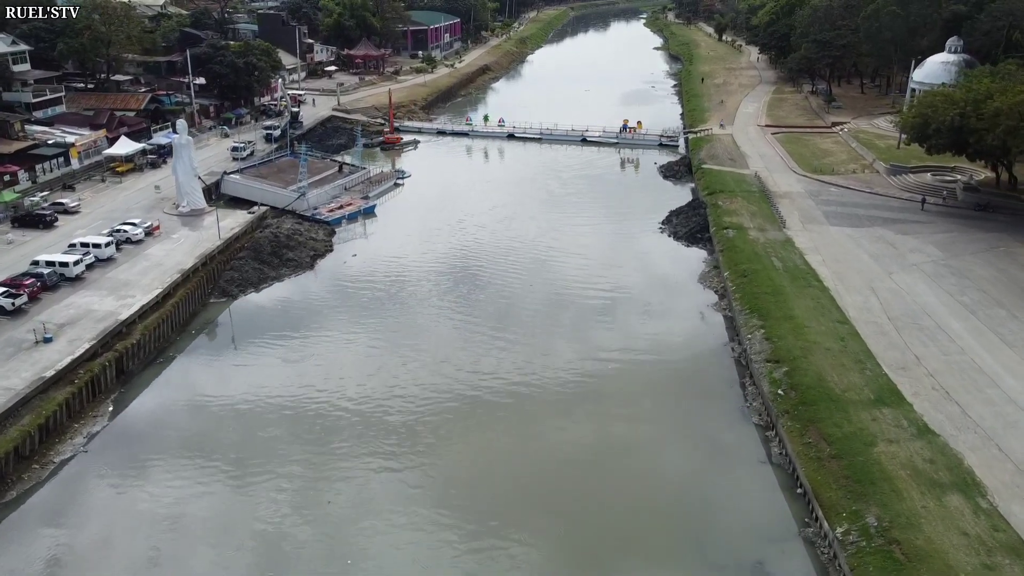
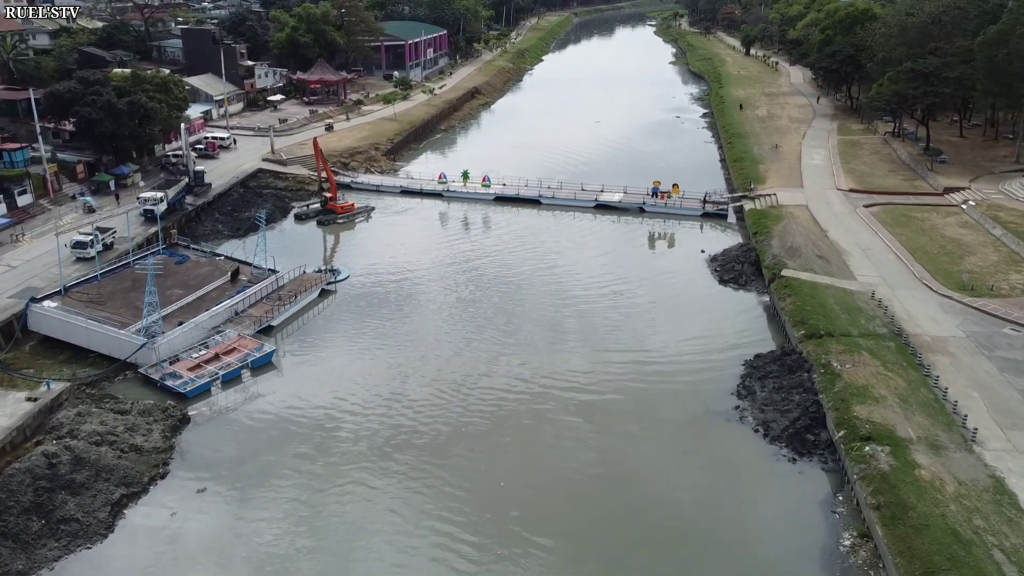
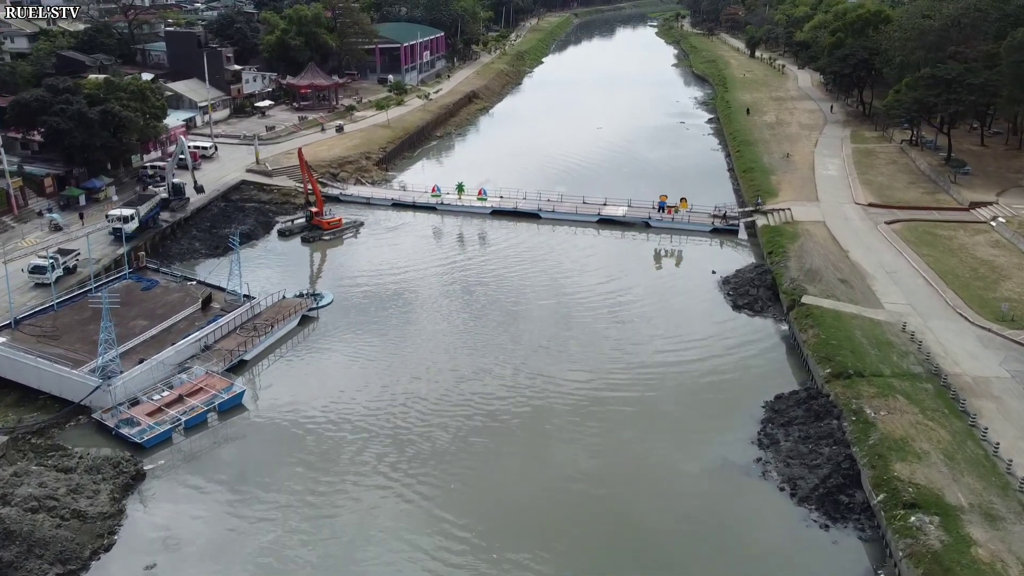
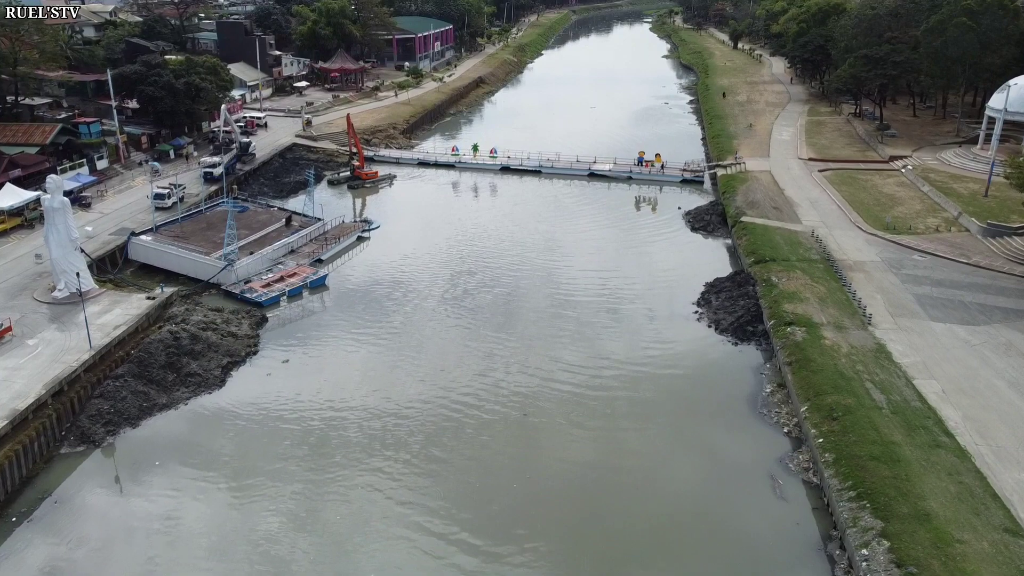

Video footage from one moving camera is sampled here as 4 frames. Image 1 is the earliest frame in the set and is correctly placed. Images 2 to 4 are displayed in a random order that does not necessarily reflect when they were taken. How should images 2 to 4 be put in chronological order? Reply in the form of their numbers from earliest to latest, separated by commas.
4, 2, 3
